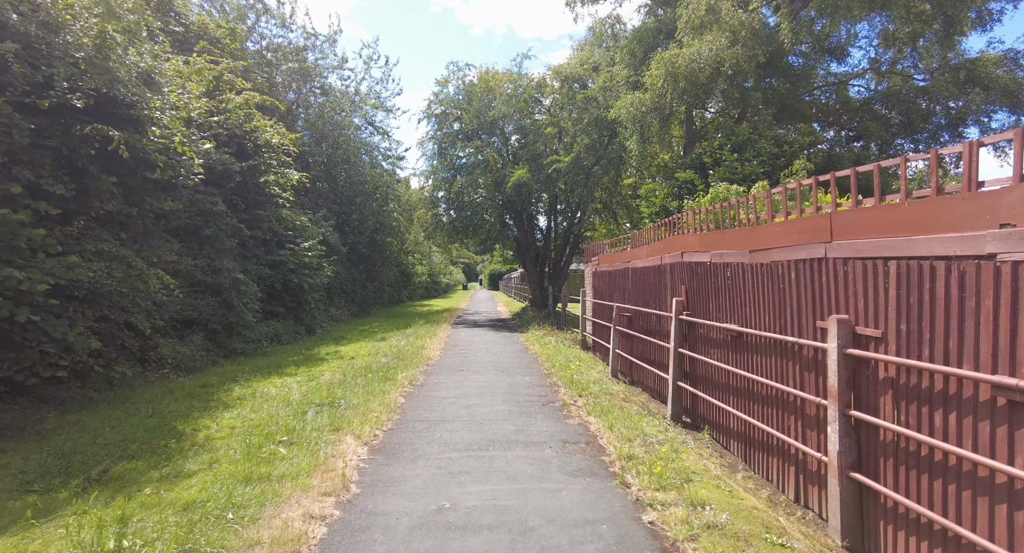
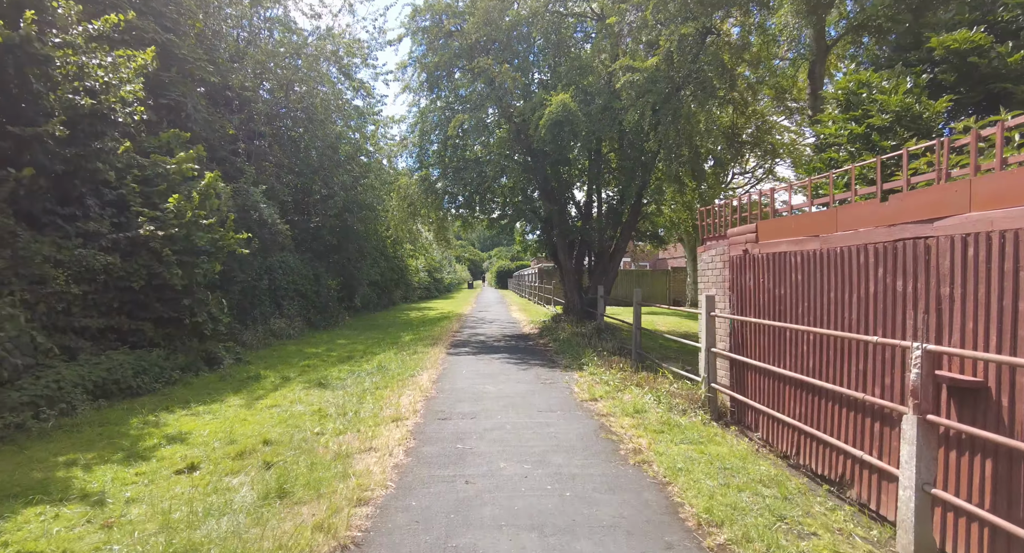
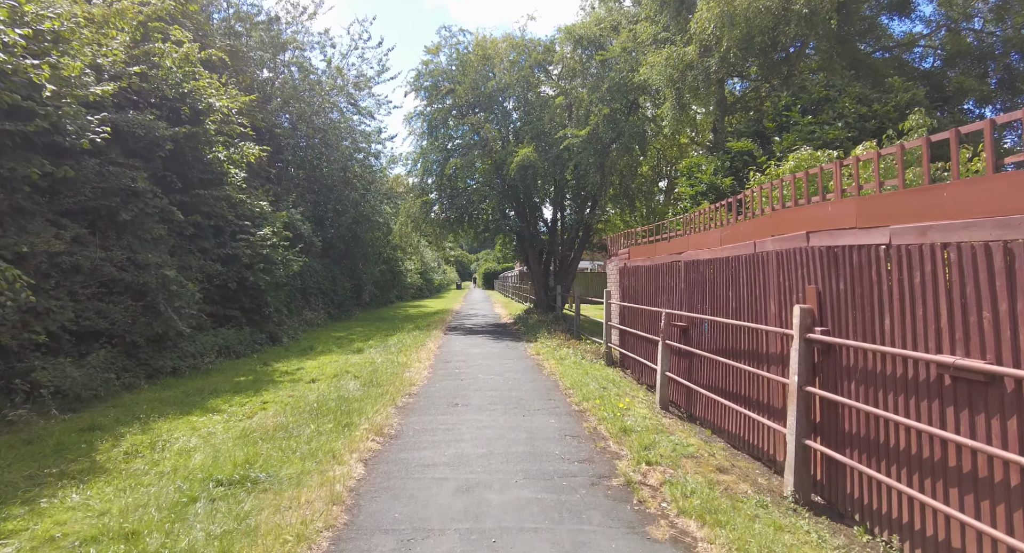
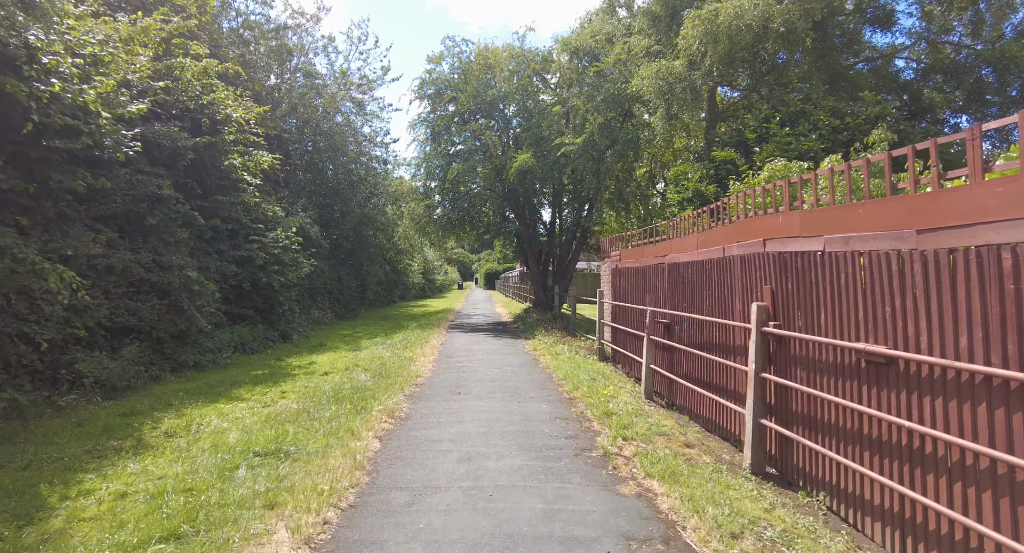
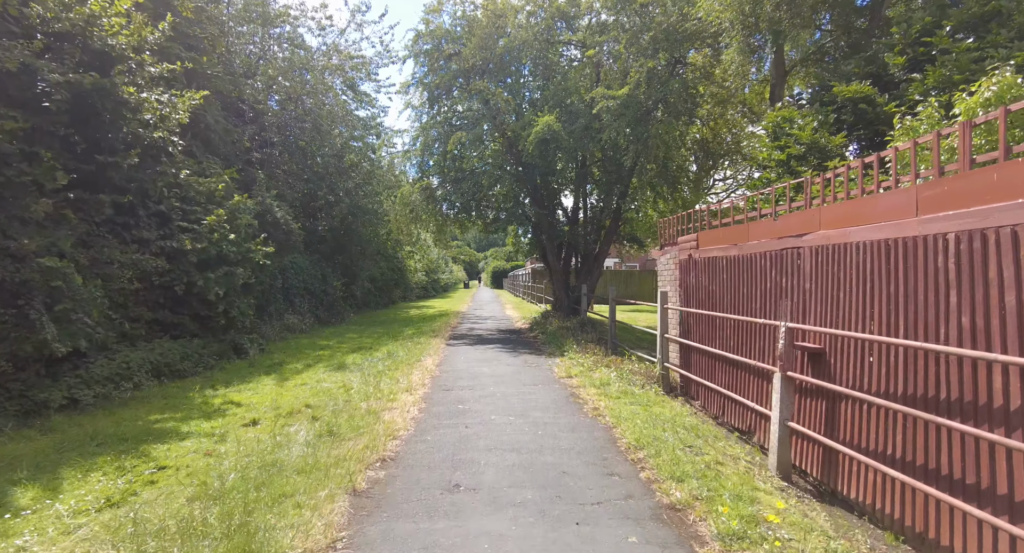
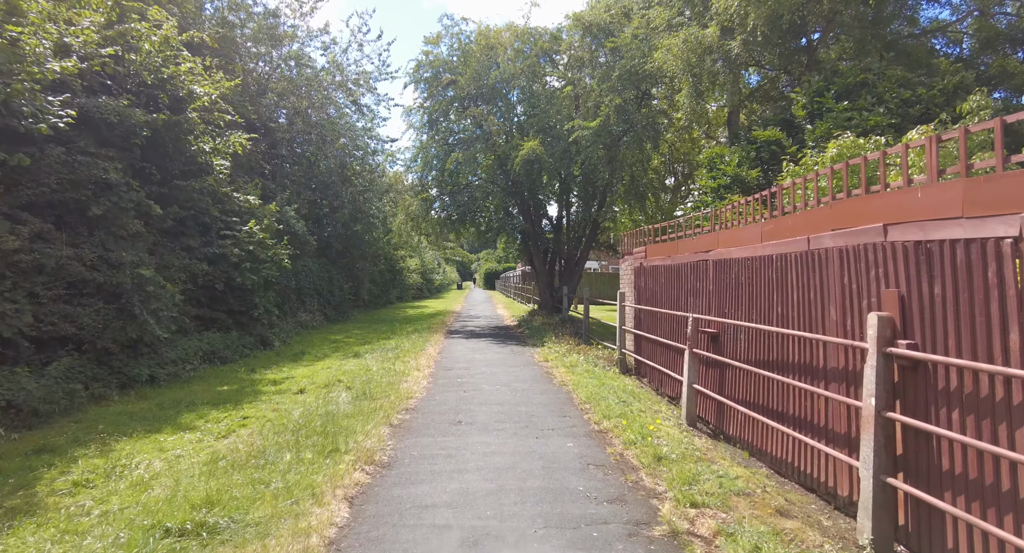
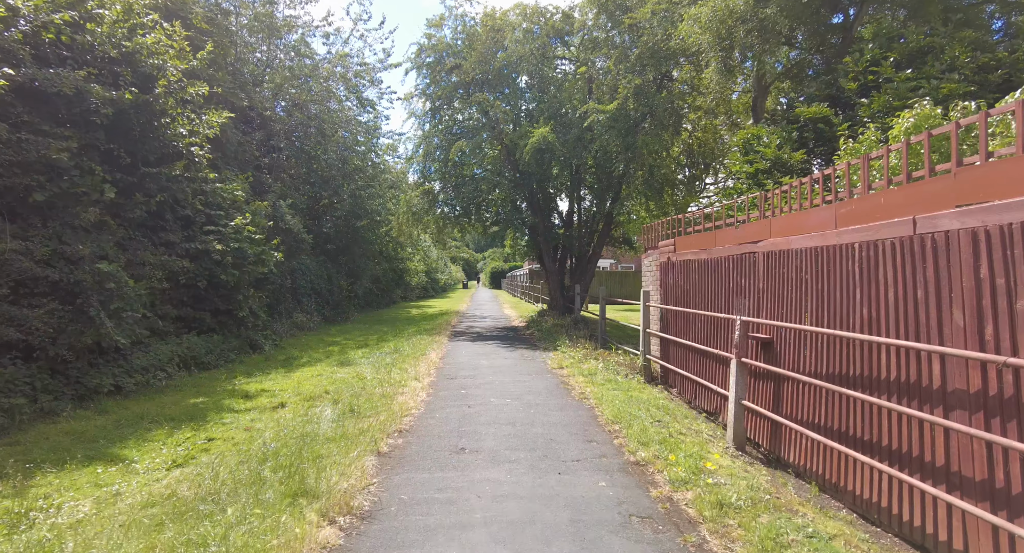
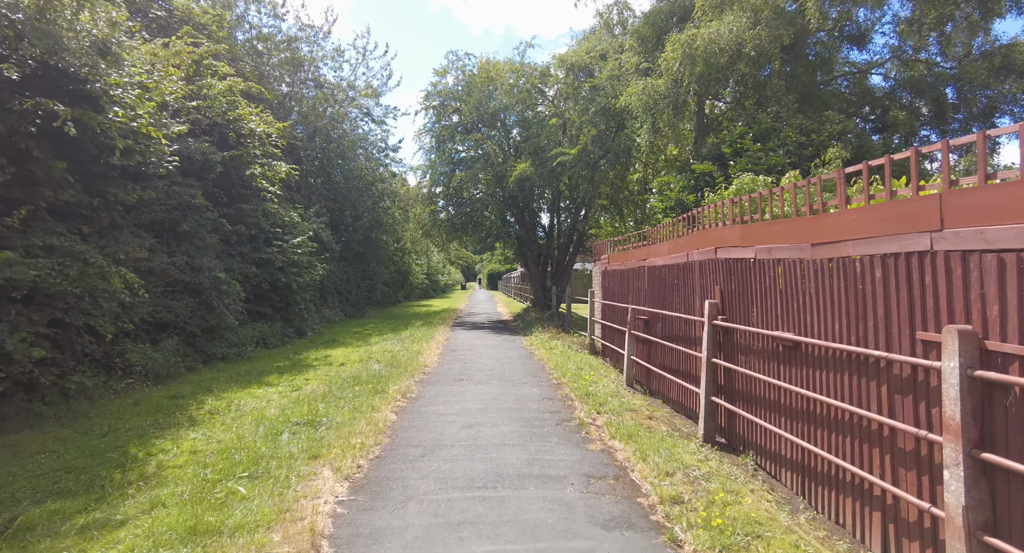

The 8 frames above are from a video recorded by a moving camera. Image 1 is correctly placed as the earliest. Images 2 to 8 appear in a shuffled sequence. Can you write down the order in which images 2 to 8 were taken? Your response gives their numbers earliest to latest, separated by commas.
8, 4, 3, 6, 7, 5, 2
